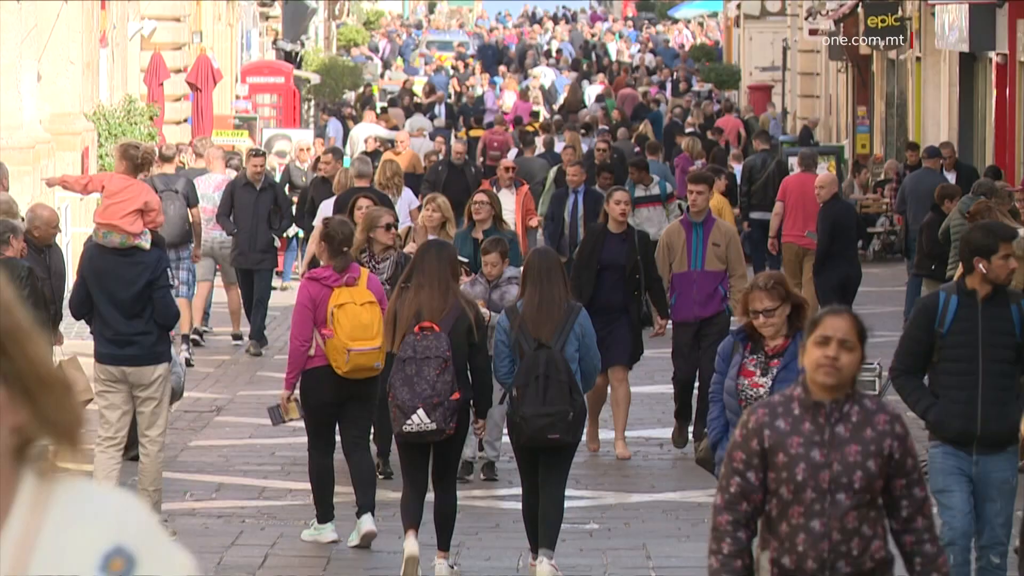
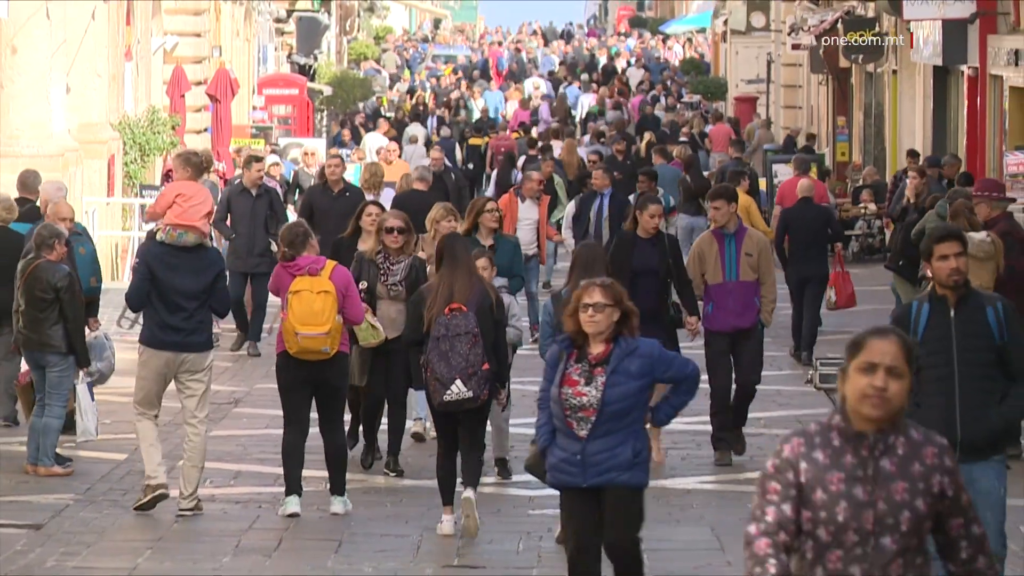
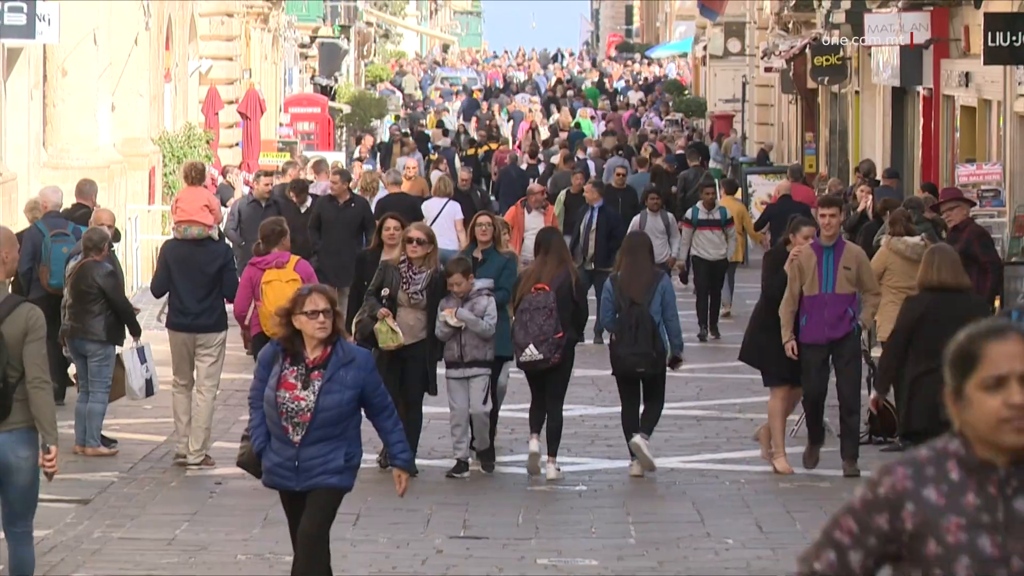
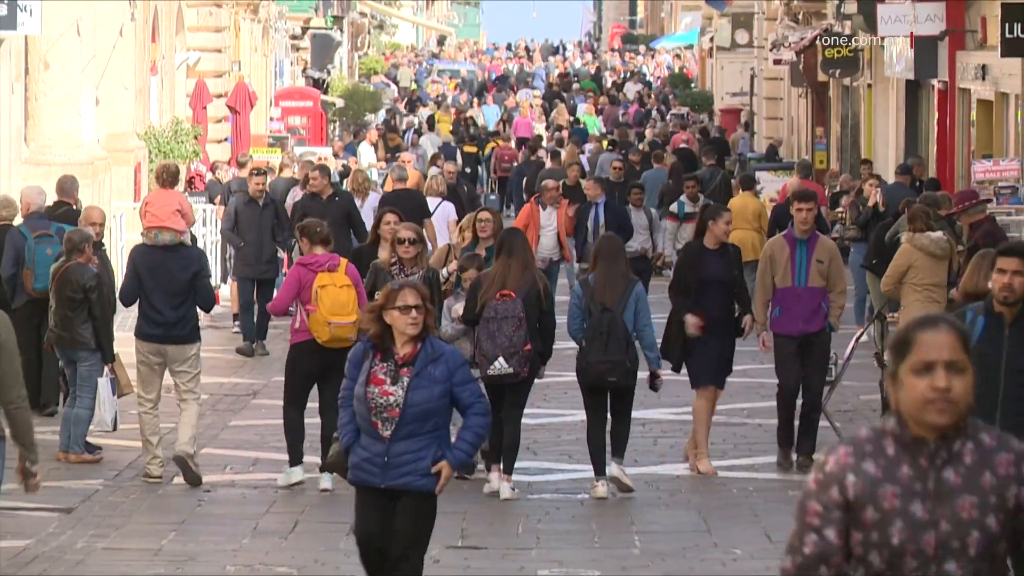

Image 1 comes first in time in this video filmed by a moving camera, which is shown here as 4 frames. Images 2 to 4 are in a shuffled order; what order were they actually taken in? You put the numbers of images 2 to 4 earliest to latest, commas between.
2, 4, 3
